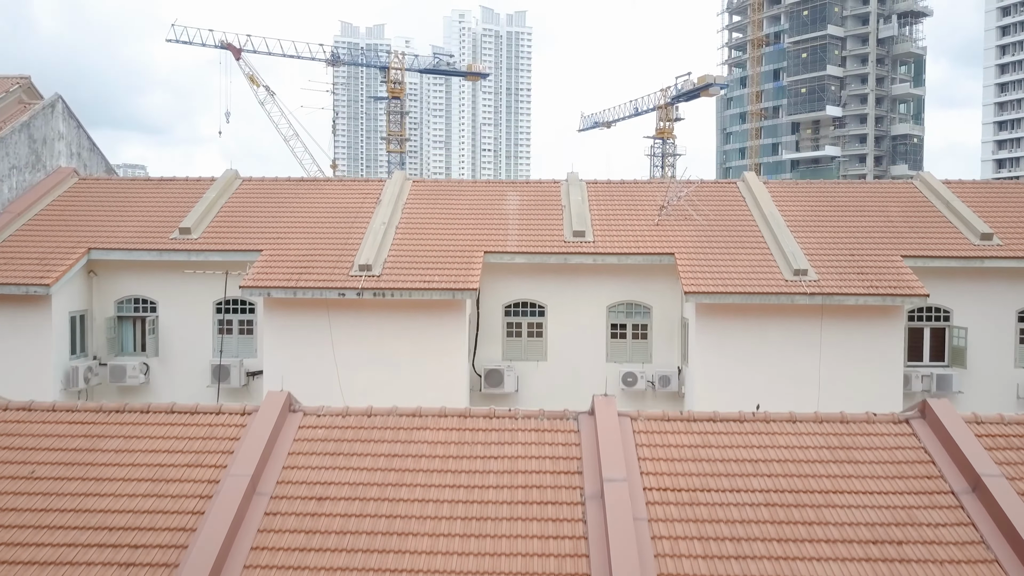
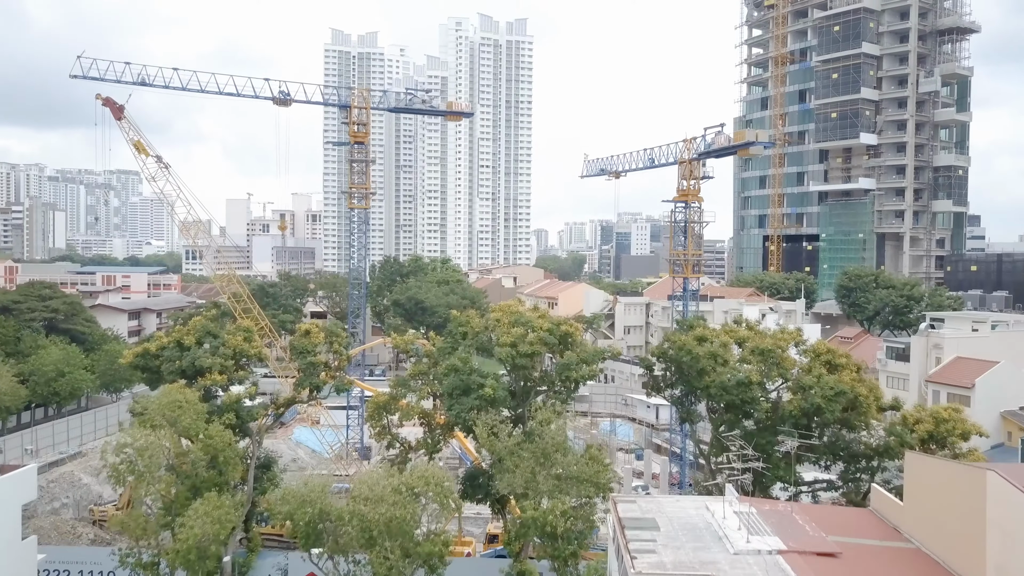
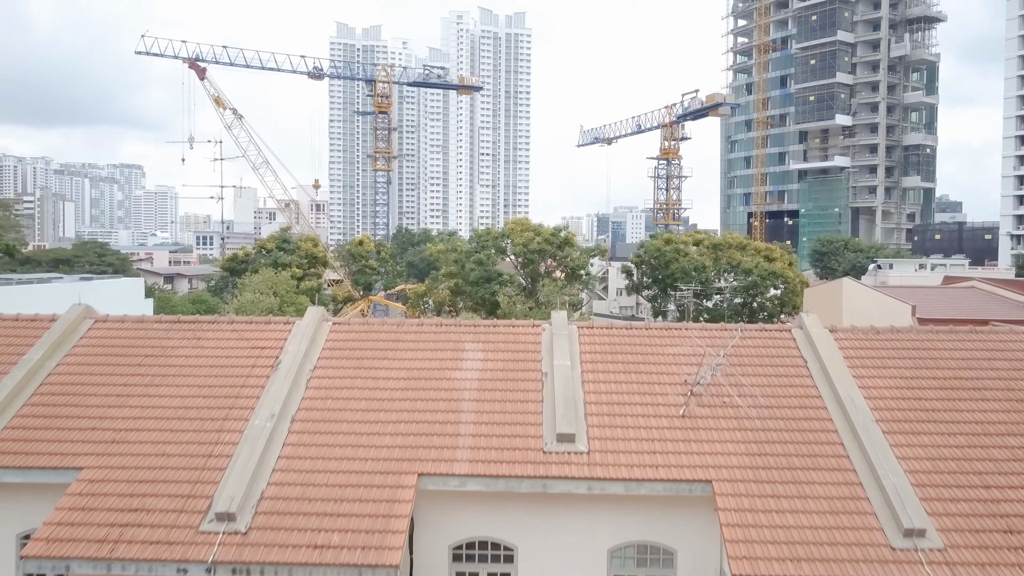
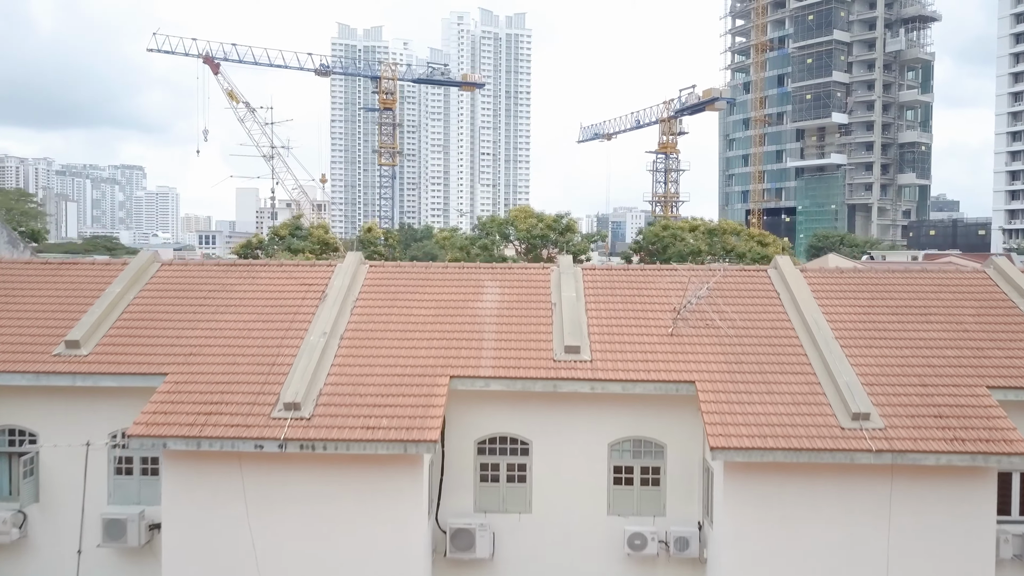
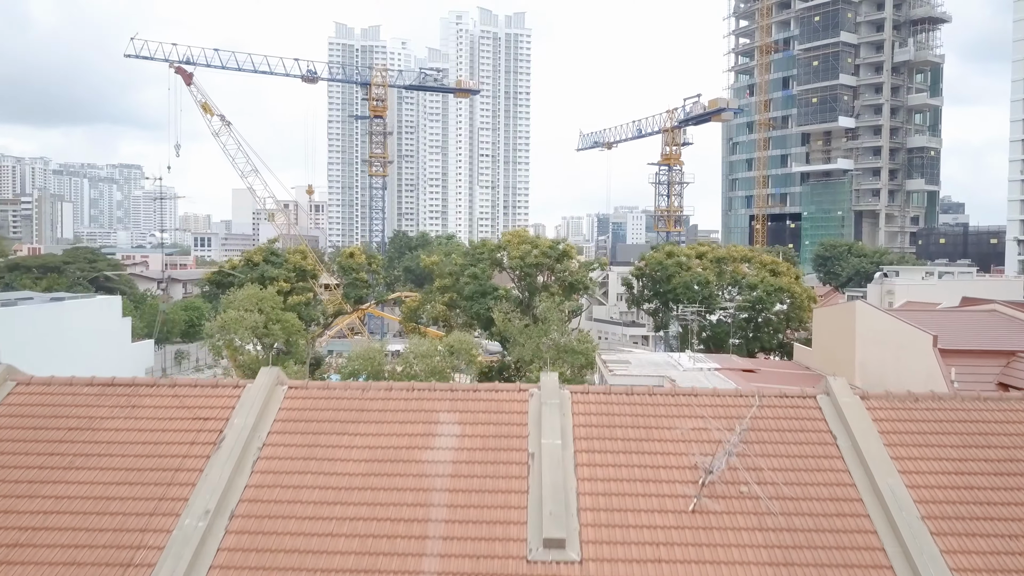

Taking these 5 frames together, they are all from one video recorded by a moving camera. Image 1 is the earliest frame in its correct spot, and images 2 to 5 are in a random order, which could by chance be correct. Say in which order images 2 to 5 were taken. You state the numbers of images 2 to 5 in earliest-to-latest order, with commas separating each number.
4, 3, 5, 2
